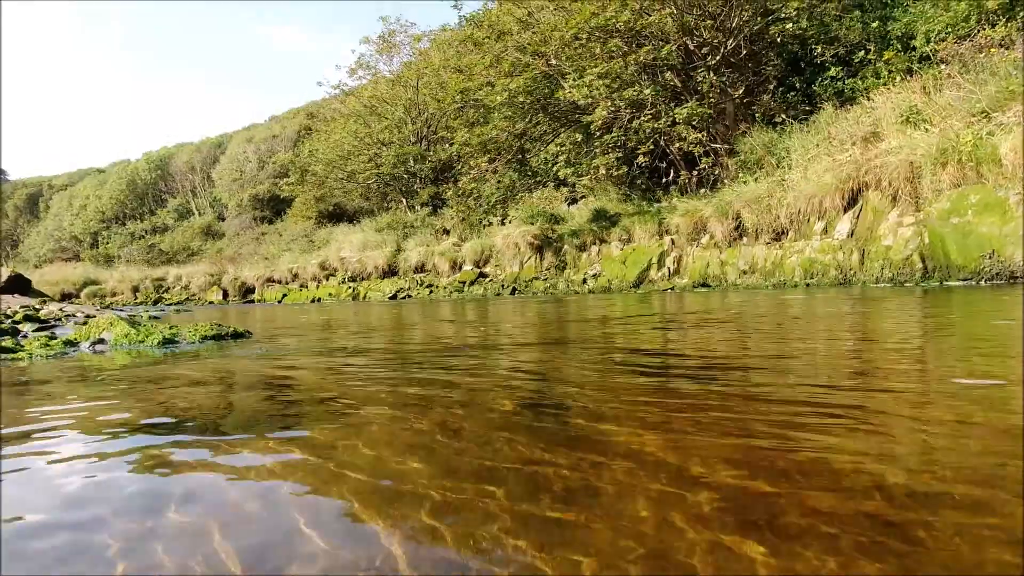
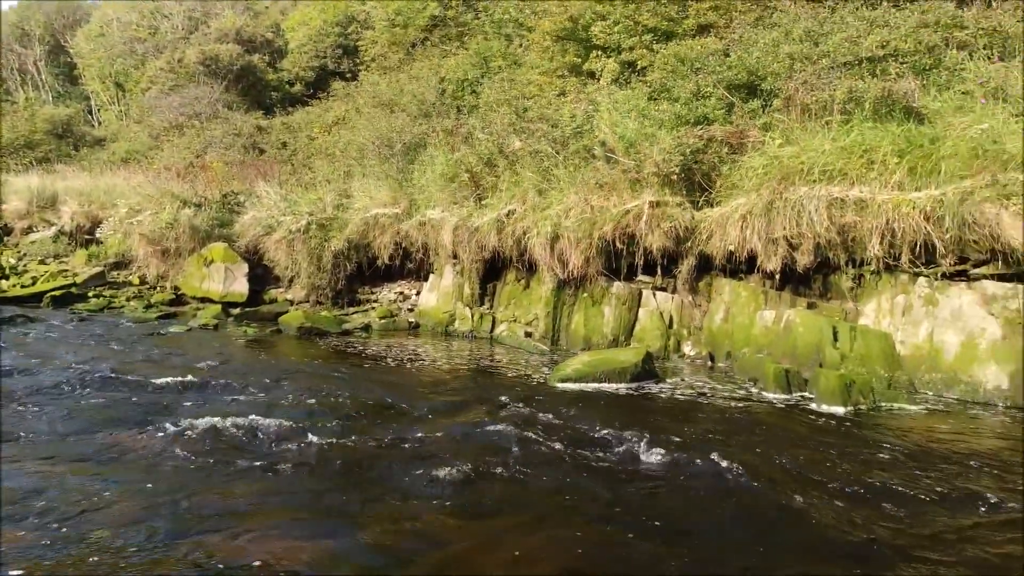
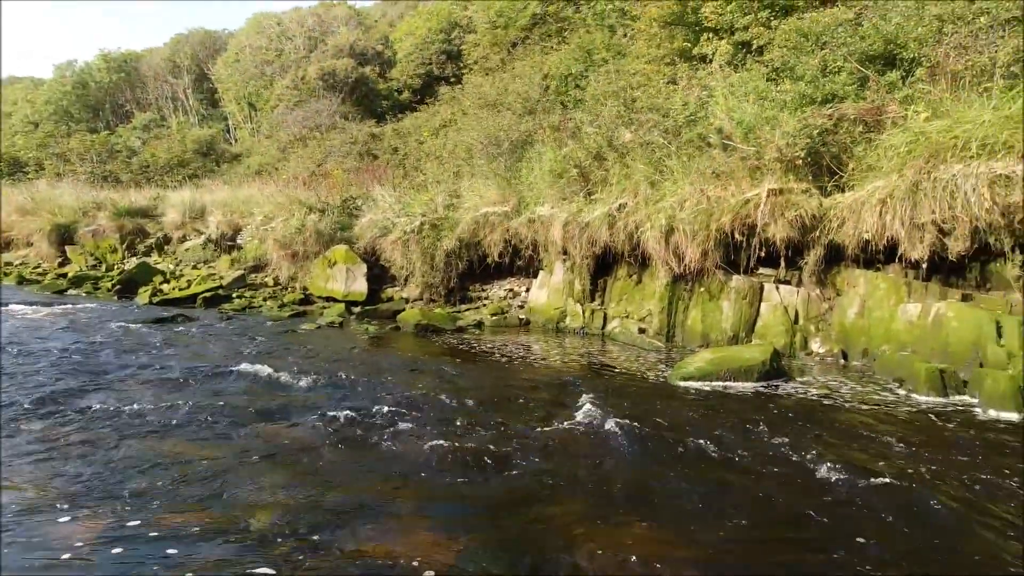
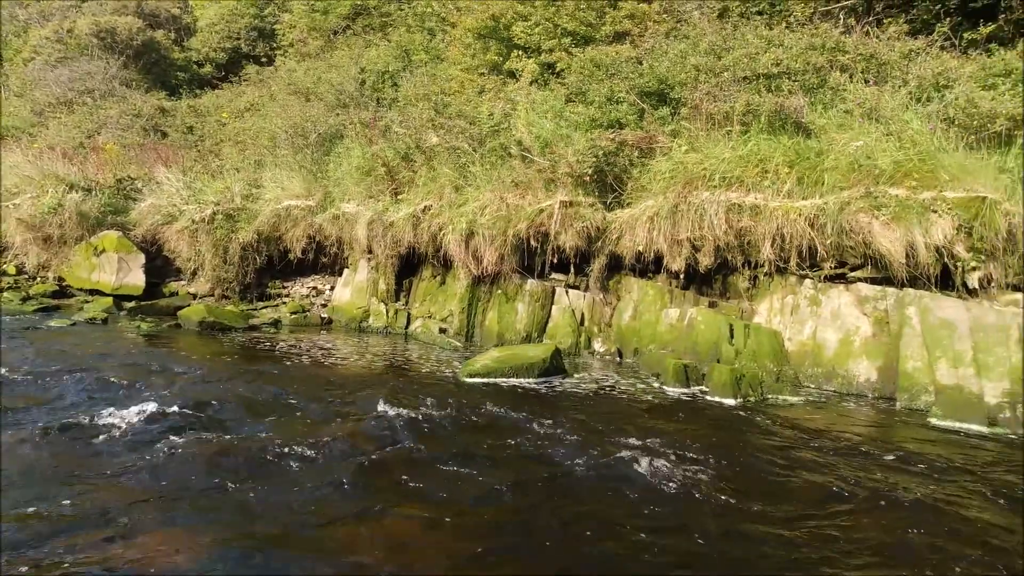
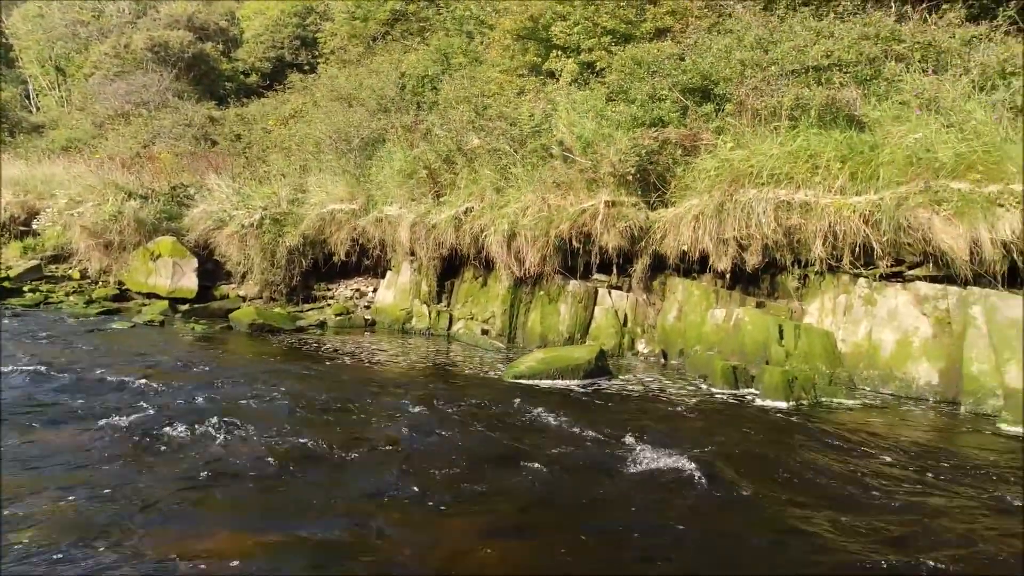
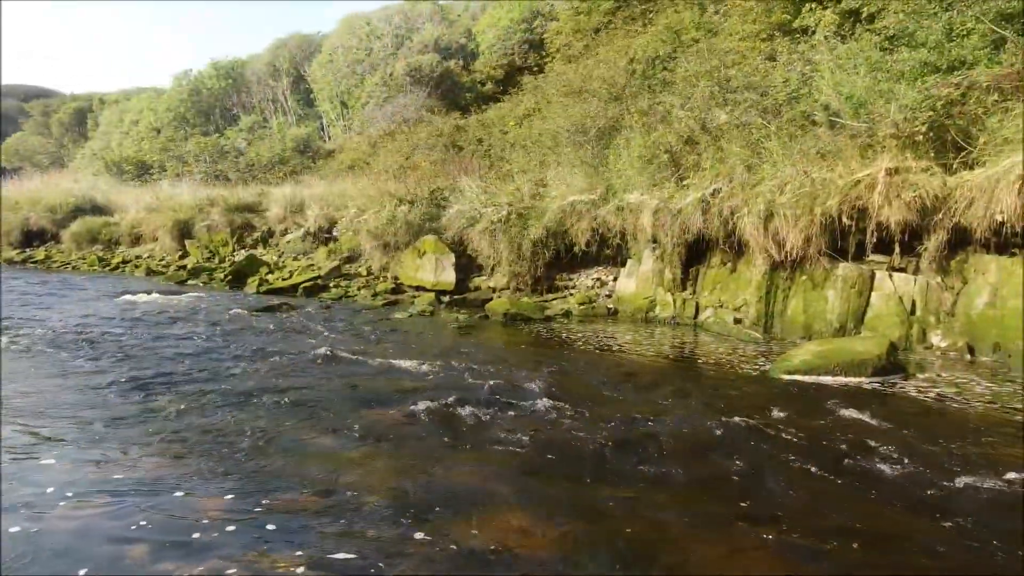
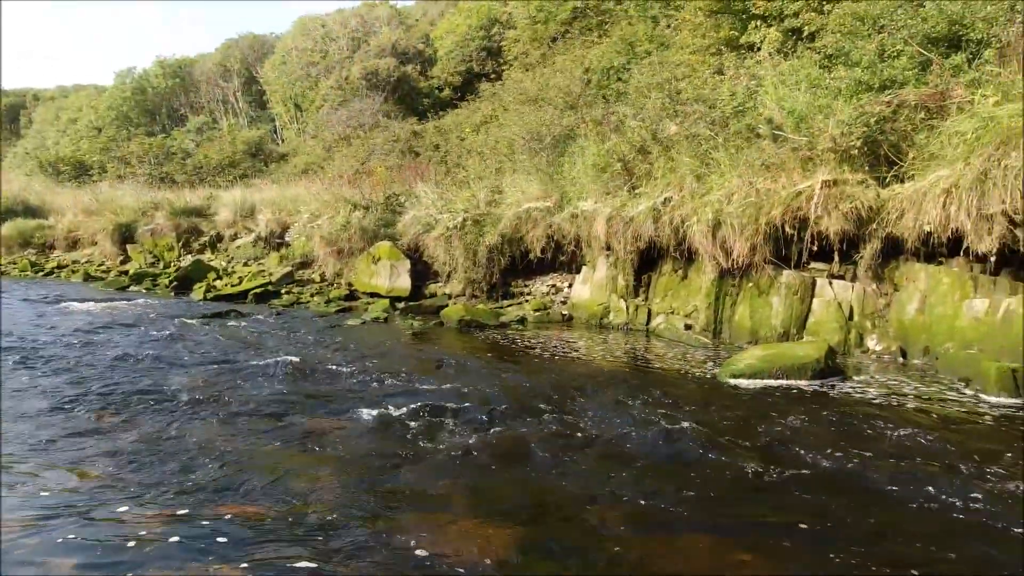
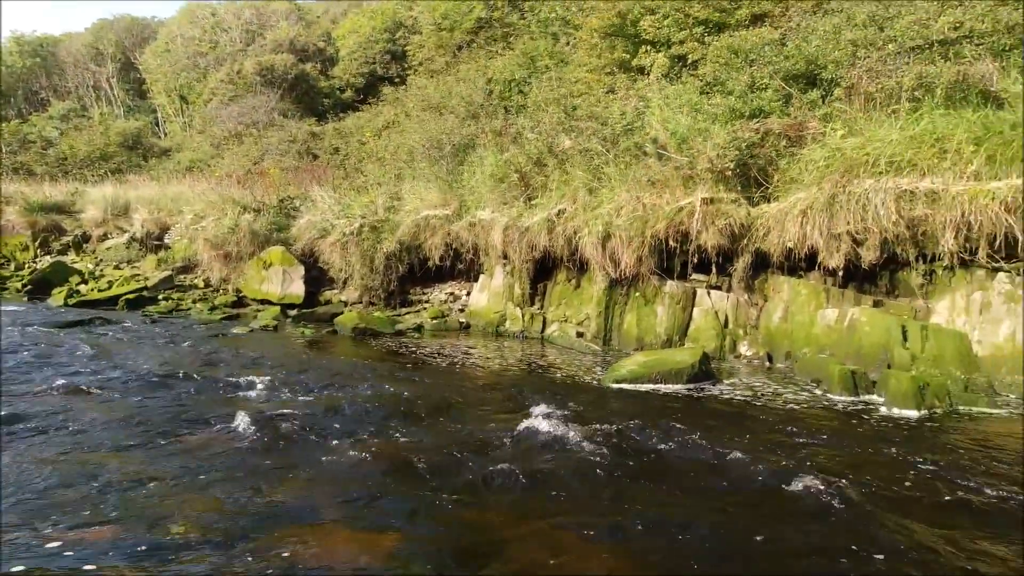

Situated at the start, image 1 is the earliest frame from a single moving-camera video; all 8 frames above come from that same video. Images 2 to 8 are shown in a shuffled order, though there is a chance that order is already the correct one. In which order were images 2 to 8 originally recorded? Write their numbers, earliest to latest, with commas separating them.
6, 7, 3, 8, 2, 5, 4
